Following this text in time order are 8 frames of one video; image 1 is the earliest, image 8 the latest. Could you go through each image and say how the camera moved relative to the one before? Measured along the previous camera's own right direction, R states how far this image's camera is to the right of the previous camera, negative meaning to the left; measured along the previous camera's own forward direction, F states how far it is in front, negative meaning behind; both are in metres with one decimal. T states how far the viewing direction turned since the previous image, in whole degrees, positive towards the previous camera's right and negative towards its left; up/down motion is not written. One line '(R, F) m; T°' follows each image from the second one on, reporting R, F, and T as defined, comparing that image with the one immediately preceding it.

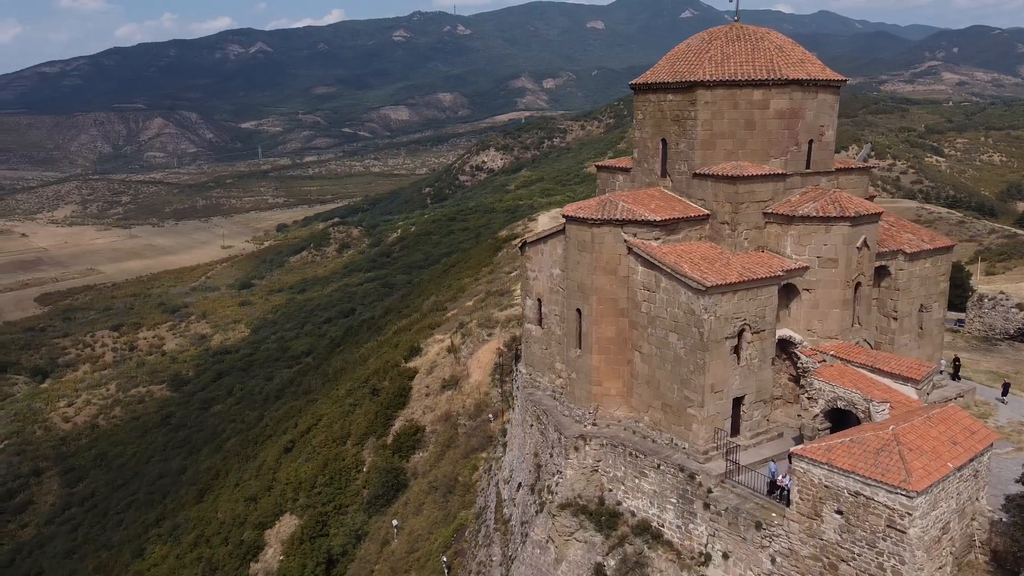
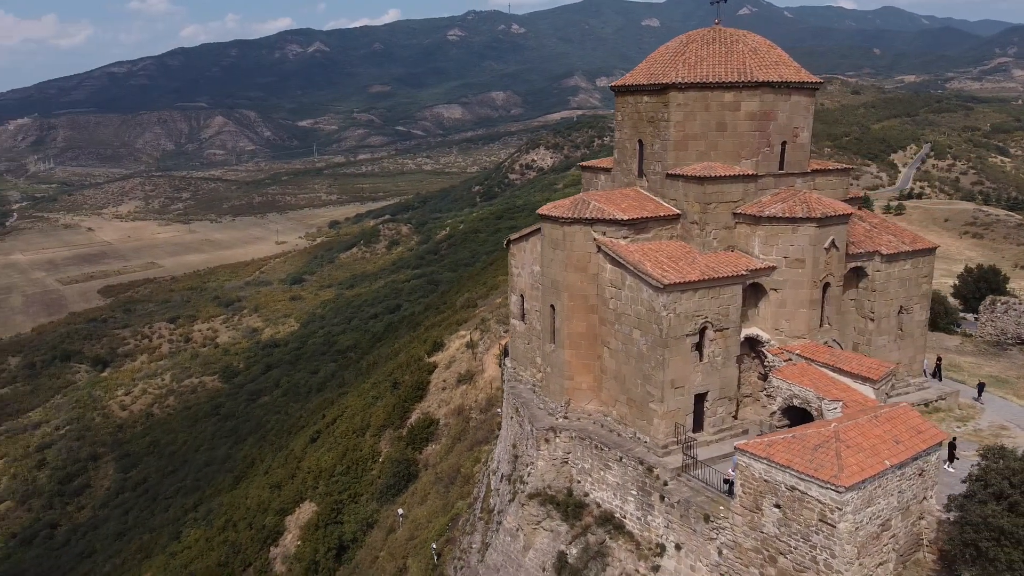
(+1.1, -0.3) m; -4°
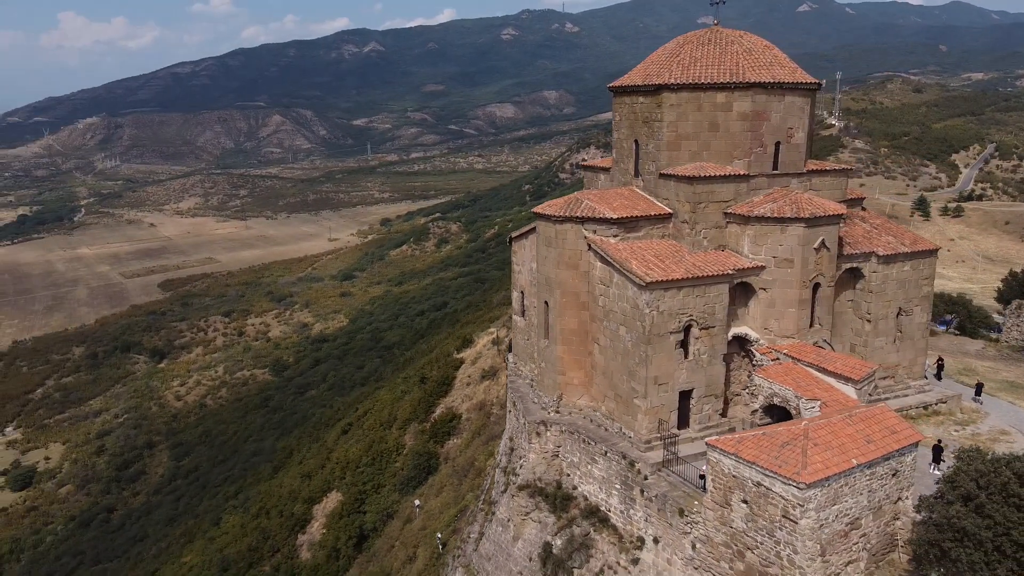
(+0.8, -0.3) m; -4°
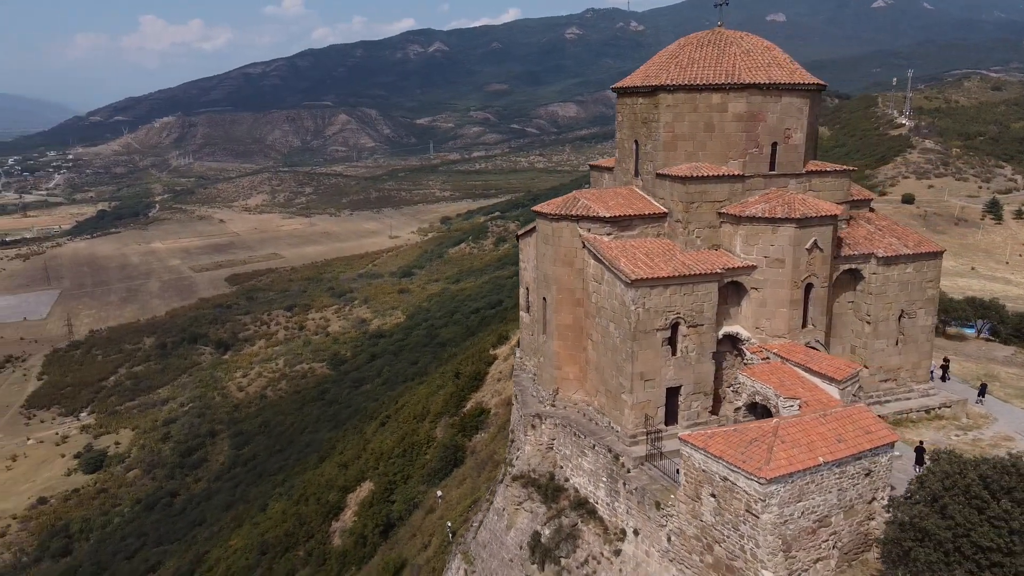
(+0.9, -0.3) m; -4°
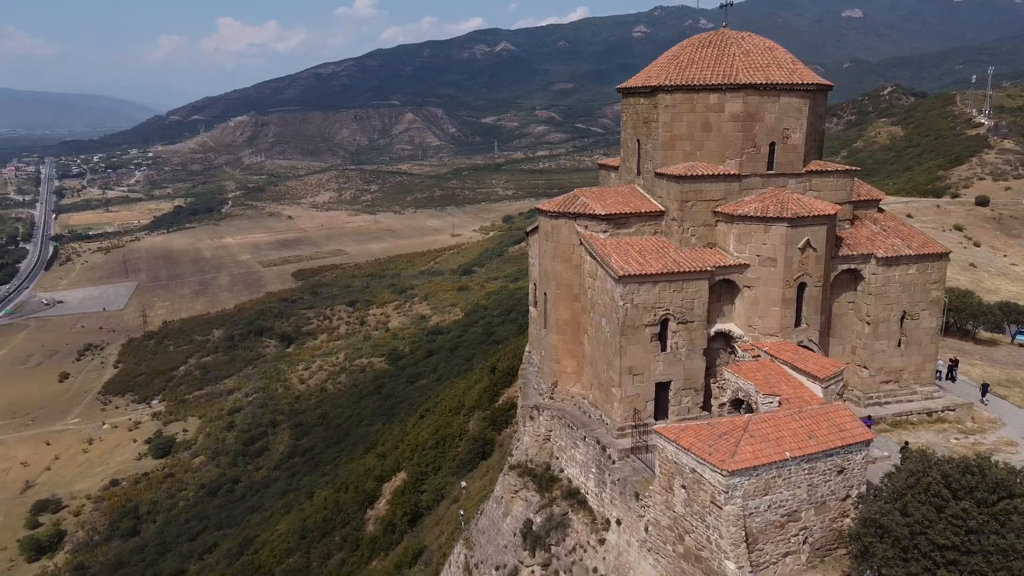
(+0.9, -0.3) m; -4°
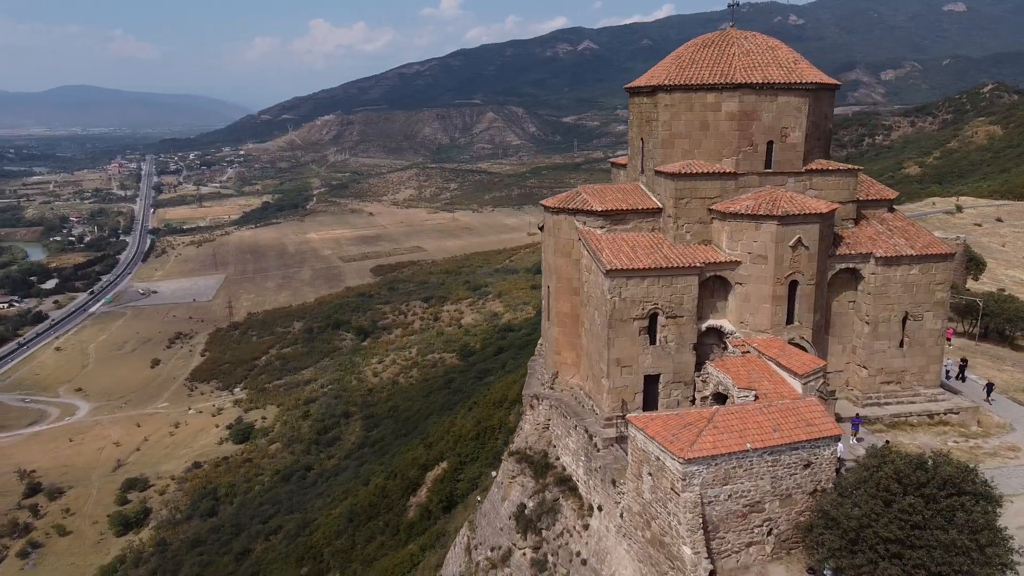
(+1.2, -0.4) m; -6°
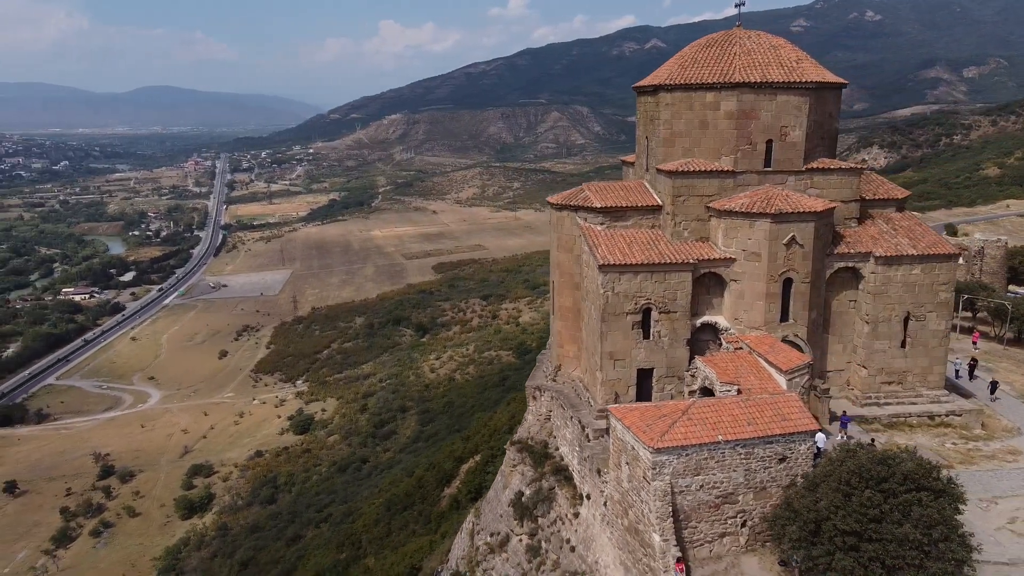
(+0.9, -0.3) m; -4°
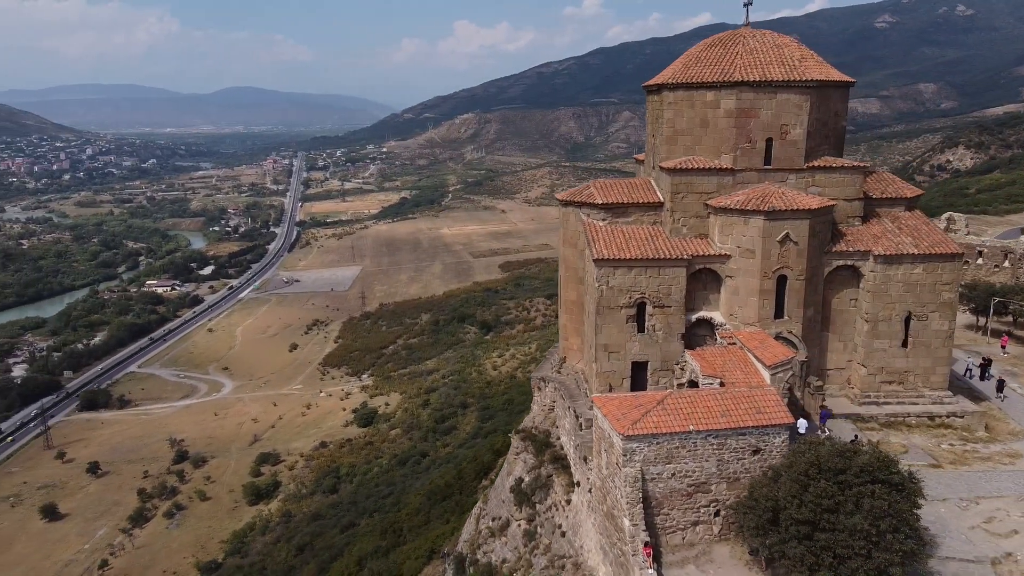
(+1.0, -0.4) m; -5°
